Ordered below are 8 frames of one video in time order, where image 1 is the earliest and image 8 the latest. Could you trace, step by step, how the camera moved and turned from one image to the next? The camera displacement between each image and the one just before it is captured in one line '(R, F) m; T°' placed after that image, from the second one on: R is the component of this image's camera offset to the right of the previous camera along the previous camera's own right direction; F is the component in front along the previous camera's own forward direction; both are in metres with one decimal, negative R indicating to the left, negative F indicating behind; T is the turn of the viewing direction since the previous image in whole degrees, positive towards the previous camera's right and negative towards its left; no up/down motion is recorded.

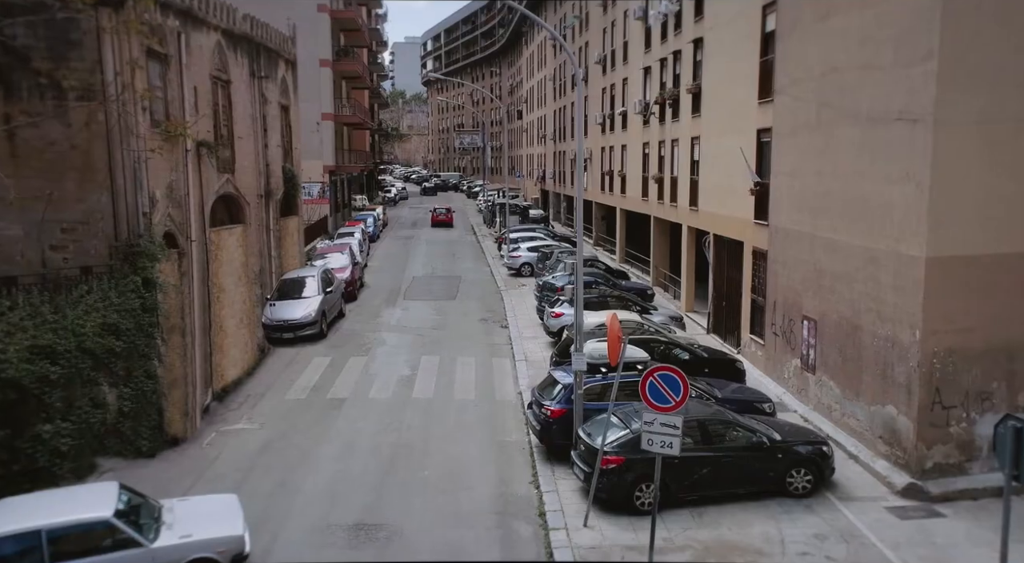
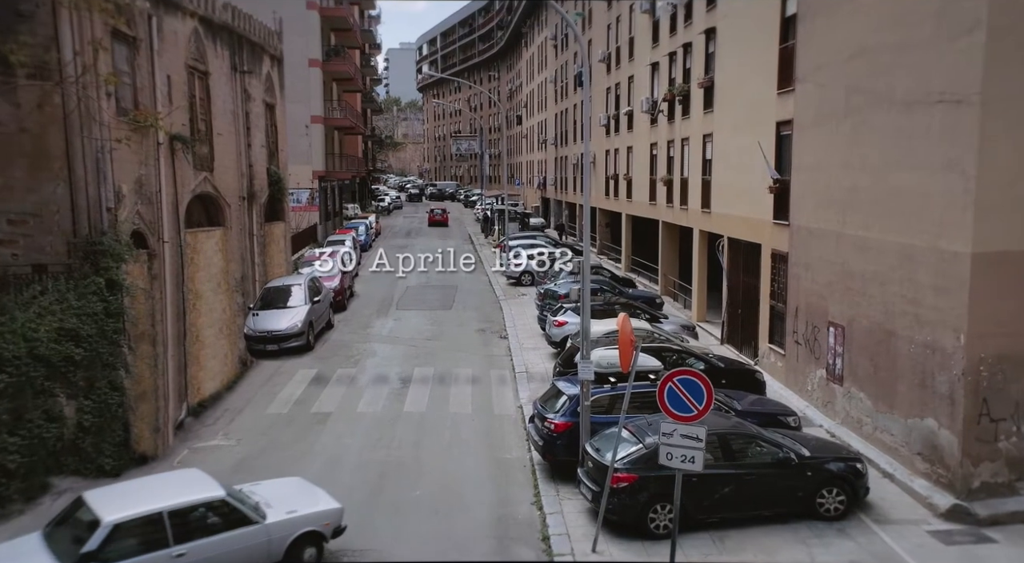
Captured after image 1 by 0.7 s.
(0.0, +1.3) m; 0°
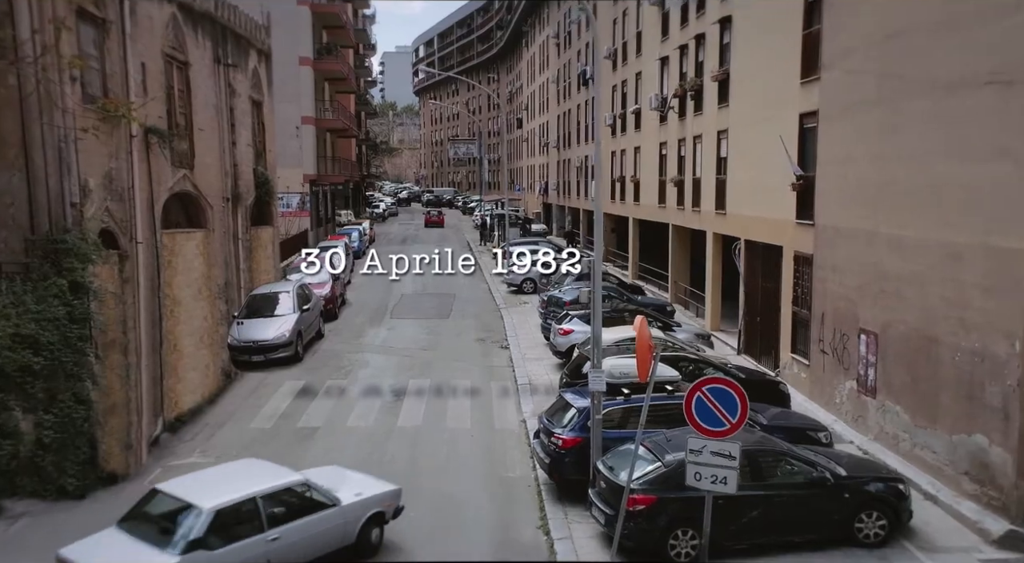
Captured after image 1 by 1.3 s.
(-0.1, +1.2) m; 0°
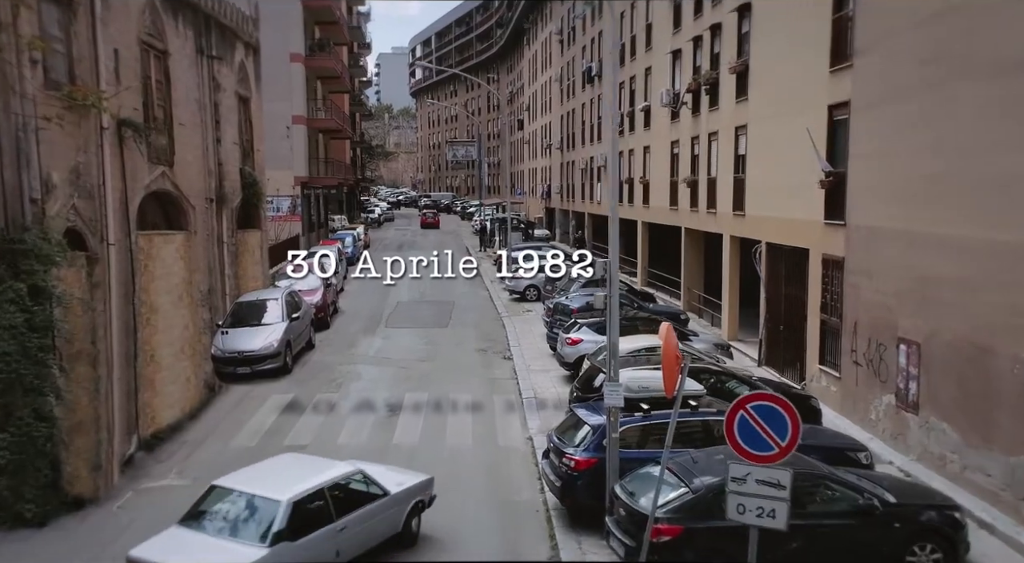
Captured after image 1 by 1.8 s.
(-0.1, +1.2) m; 0°
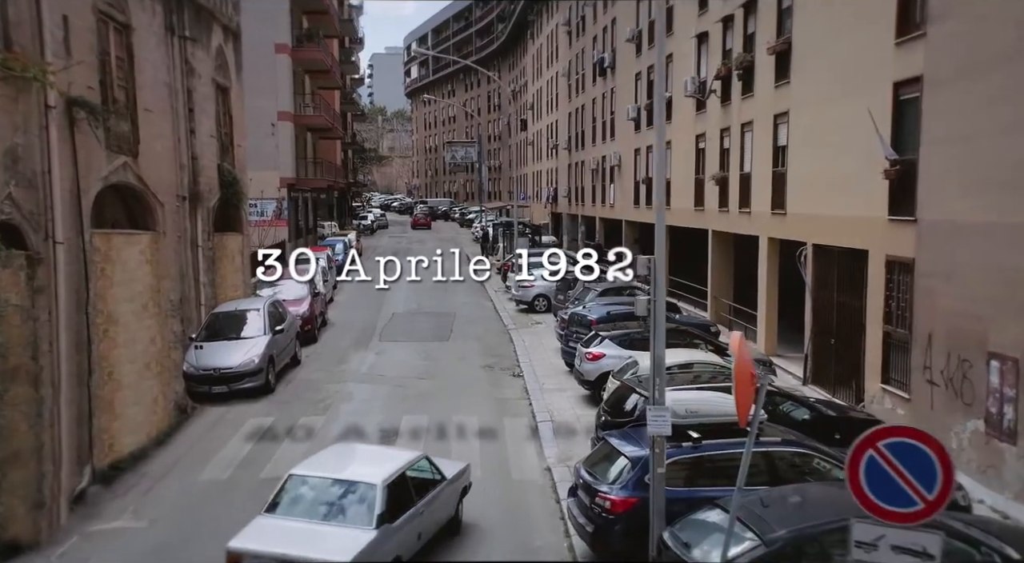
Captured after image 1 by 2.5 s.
(-0.3, +1.9) m; +1°
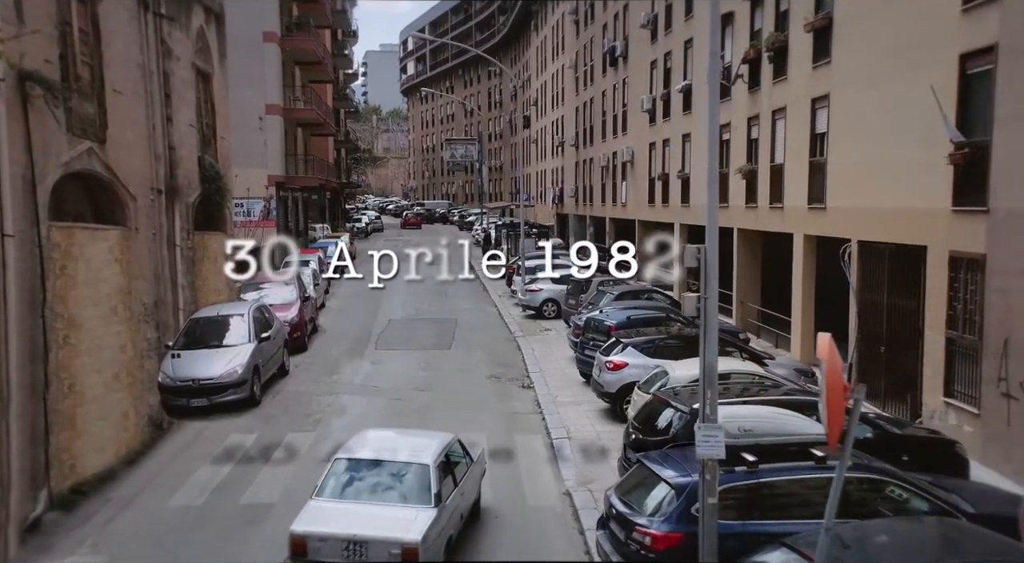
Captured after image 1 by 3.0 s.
(-0.3, +1.4) m; 0°
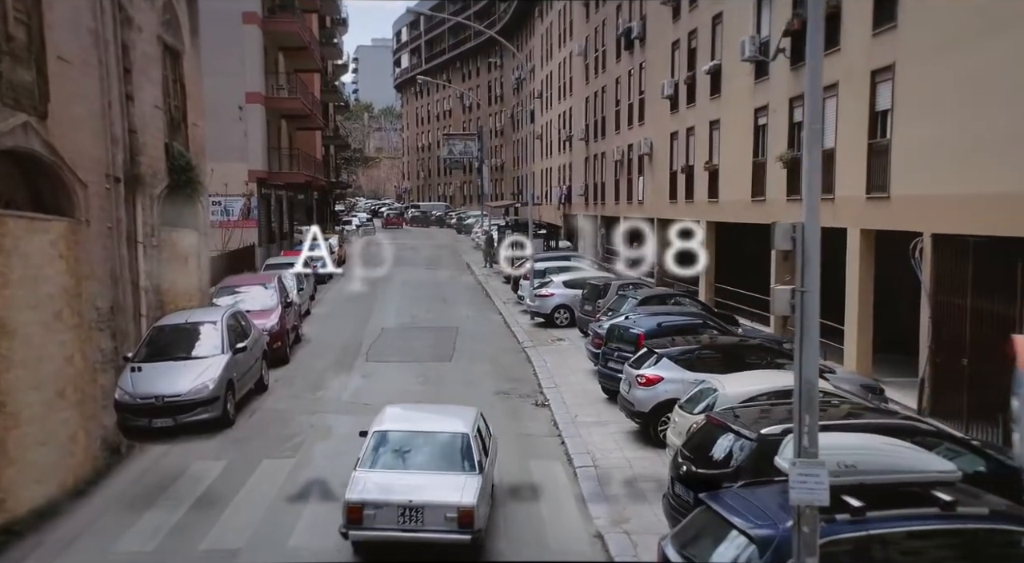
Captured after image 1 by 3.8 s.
(-0.3, +1.8) m; +1°
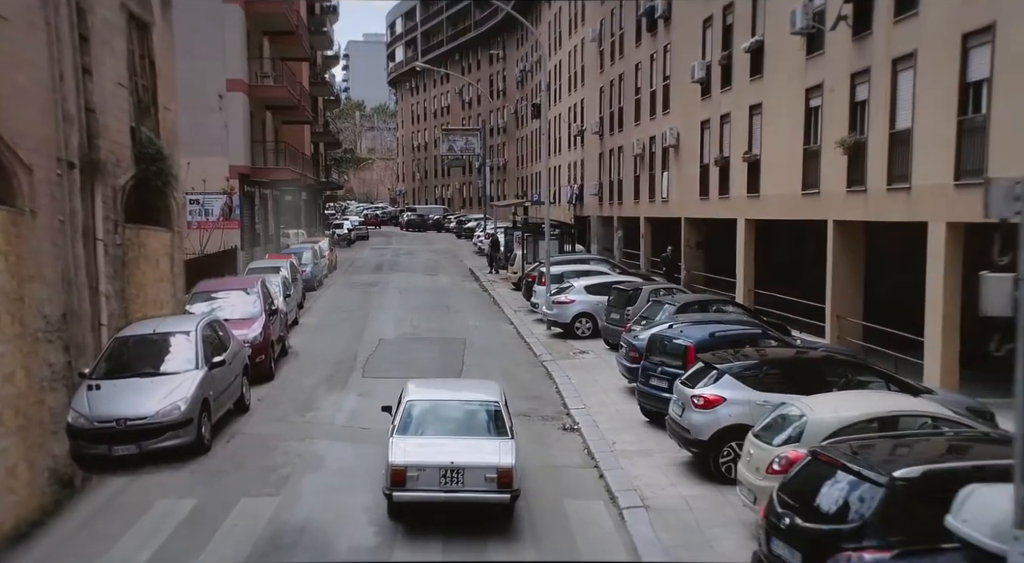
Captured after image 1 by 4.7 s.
(-0.5, +1.8) m; +1°
